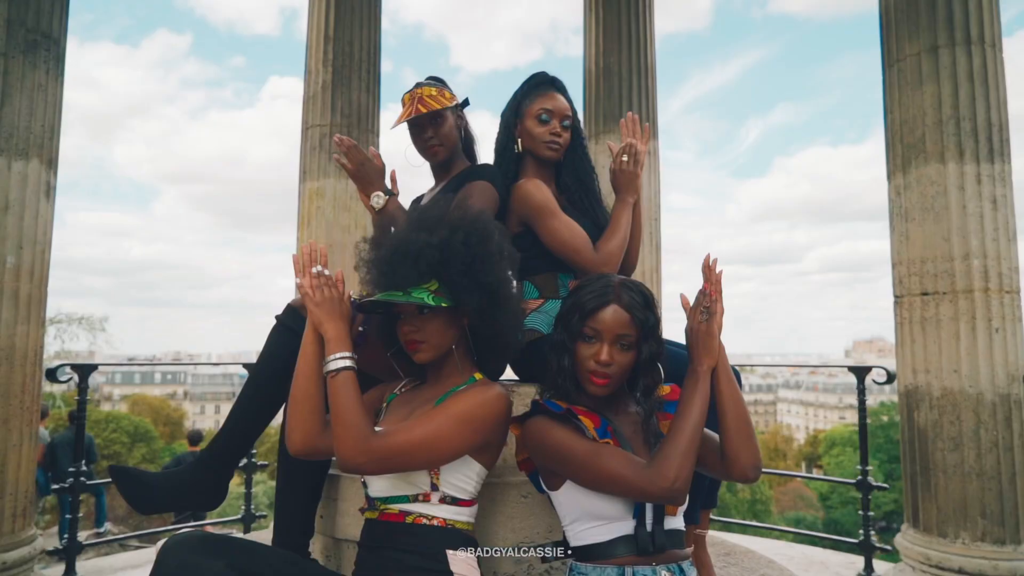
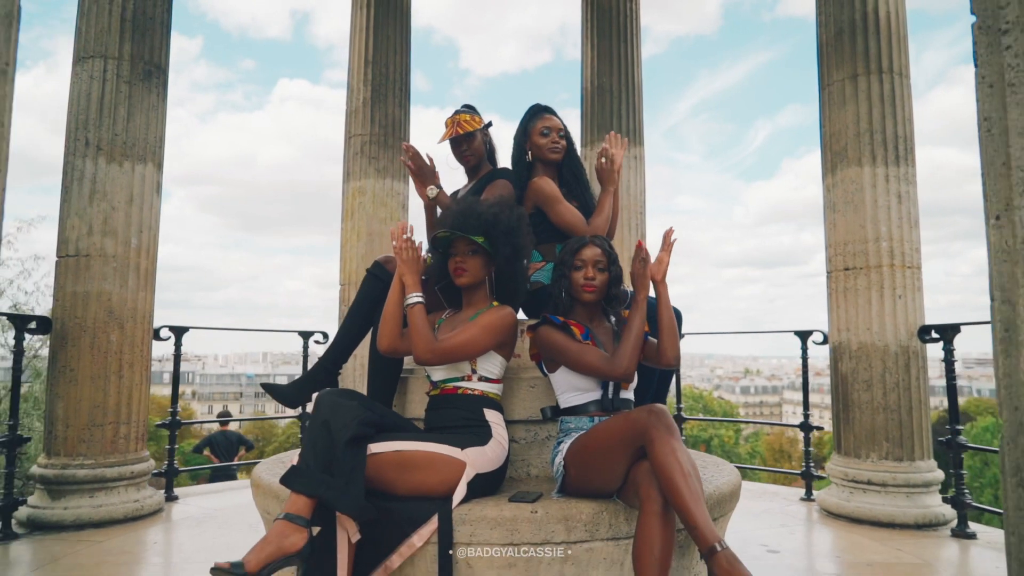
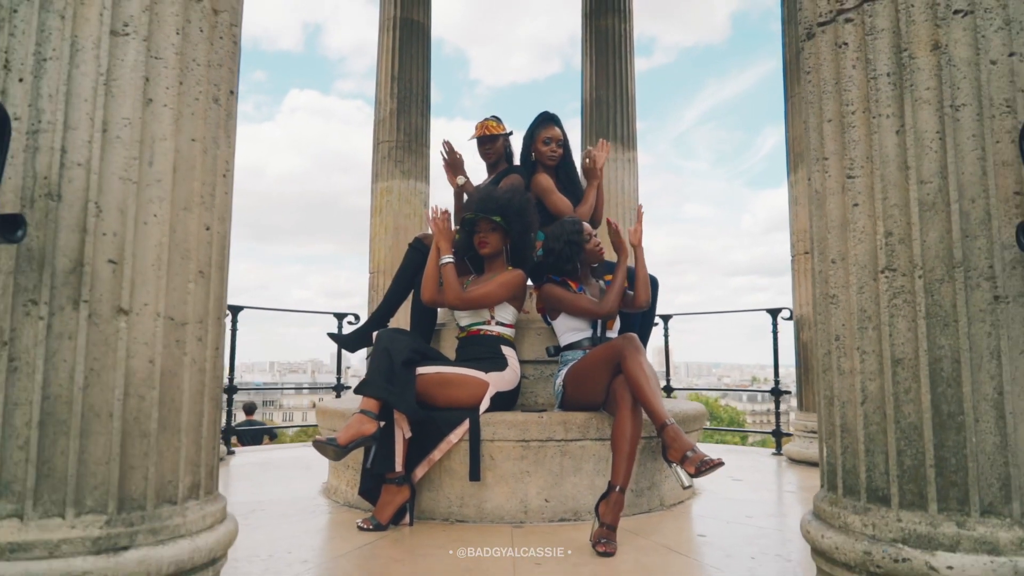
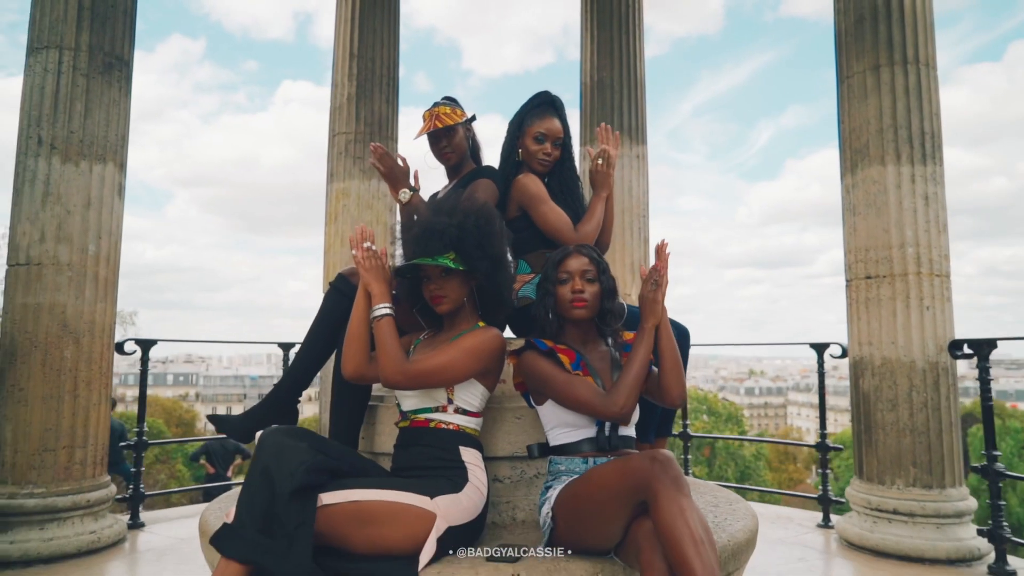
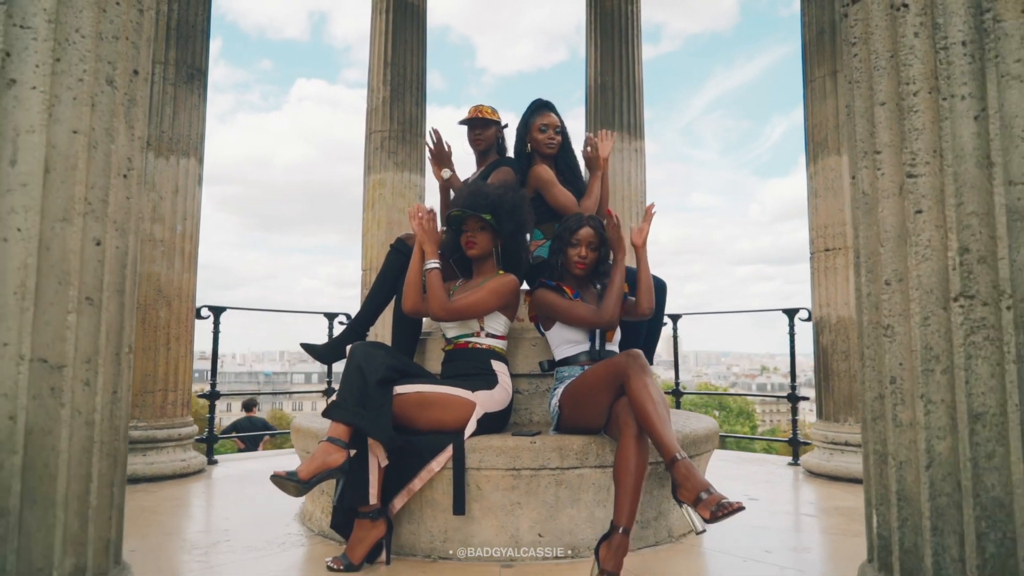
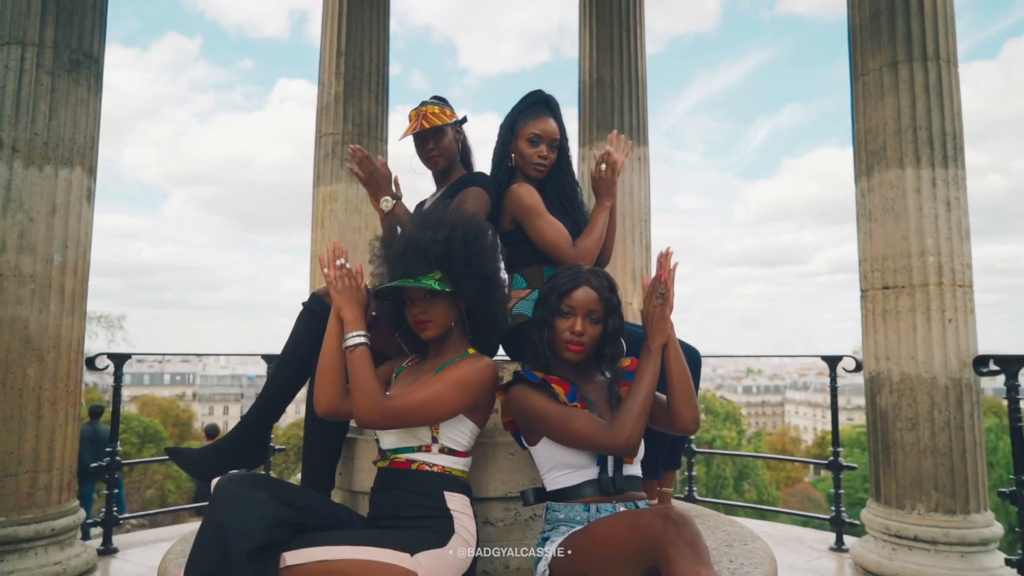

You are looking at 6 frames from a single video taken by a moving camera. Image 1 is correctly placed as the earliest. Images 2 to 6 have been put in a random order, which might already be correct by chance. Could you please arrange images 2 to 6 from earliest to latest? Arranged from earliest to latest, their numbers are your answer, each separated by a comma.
6, 4, 2, 5, 3
